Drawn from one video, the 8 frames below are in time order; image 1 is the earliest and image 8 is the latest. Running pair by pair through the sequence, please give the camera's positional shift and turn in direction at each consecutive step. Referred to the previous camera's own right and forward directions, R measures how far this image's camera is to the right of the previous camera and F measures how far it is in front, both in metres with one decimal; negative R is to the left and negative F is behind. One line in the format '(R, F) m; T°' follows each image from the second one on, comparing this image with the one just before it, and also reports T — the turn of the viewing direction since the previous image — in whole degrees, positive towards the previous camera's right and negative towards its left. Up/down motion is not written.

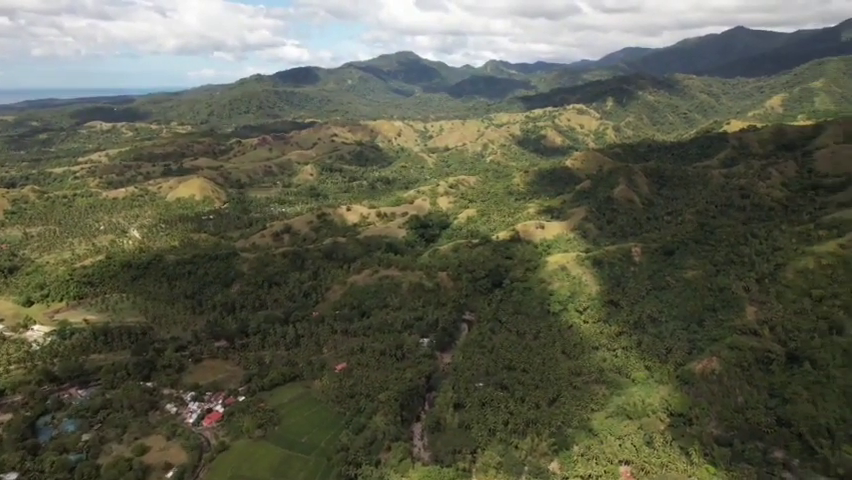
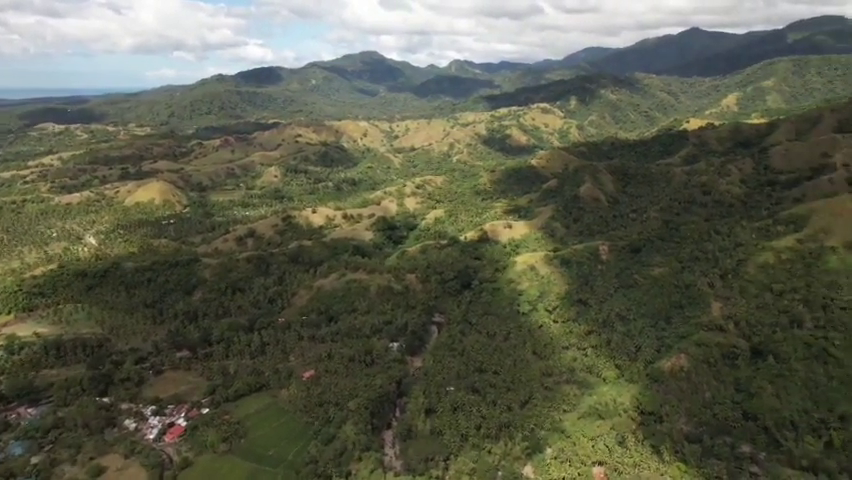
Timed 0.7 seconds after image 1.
(0.0, +1.2) m; +3°
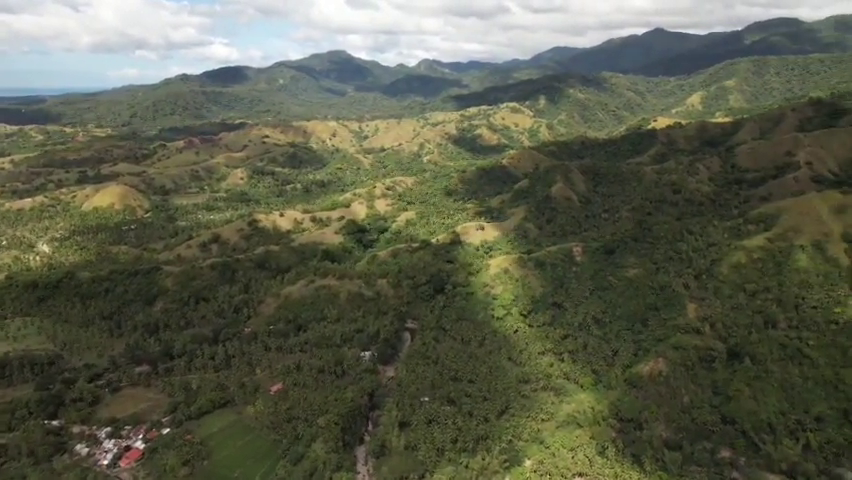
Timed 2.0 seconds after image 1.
(0.0, +2.5) m; +3°
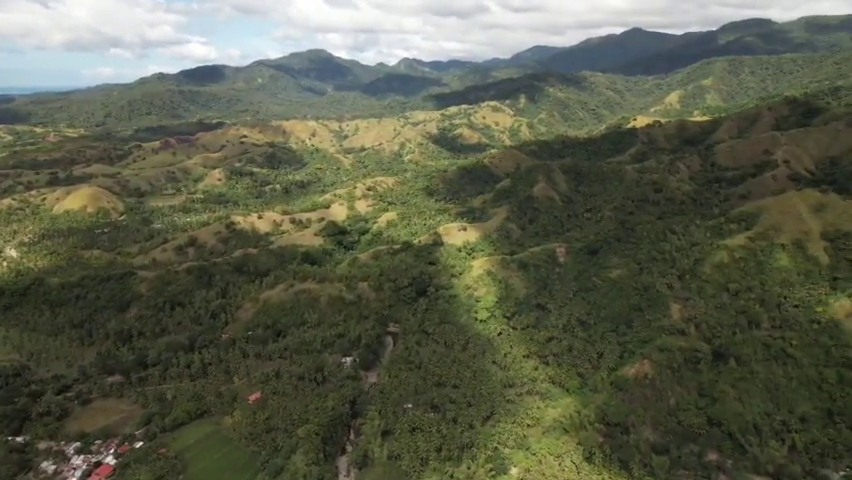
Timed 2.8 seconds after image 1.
(0.0, +1.5) m; +2°
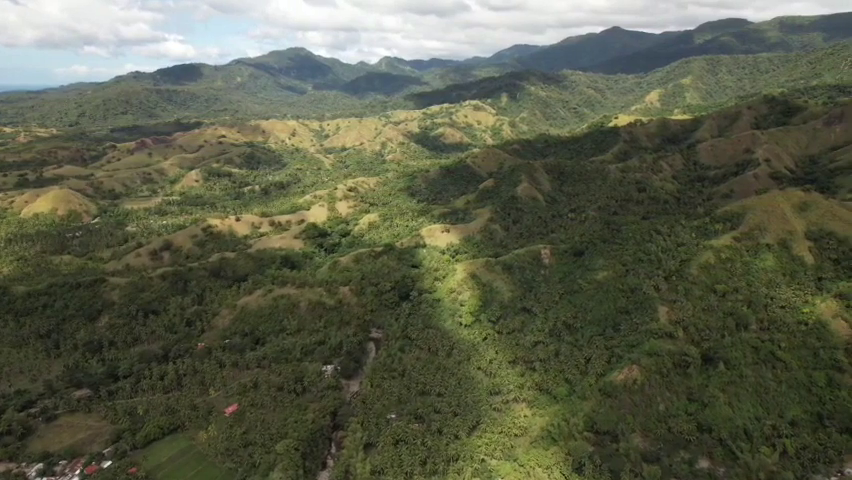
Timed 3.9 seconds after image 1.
(0.0, +2.2) m; +2°
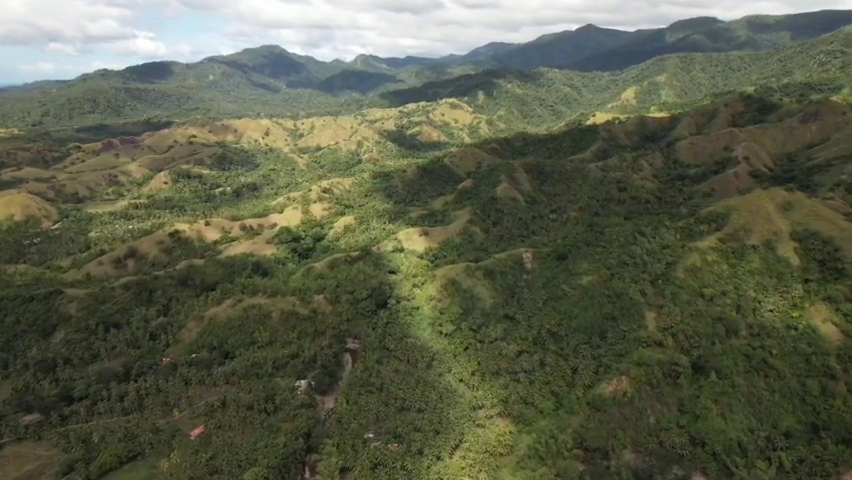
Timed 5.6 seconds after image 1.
(0.0, +3.7) m; +2°
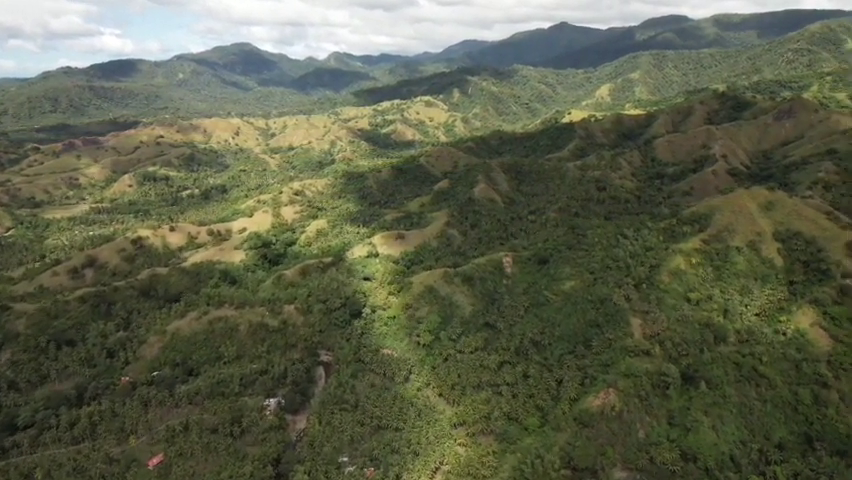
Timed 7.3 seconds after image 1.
(+0.1, +3.8) m; +2°
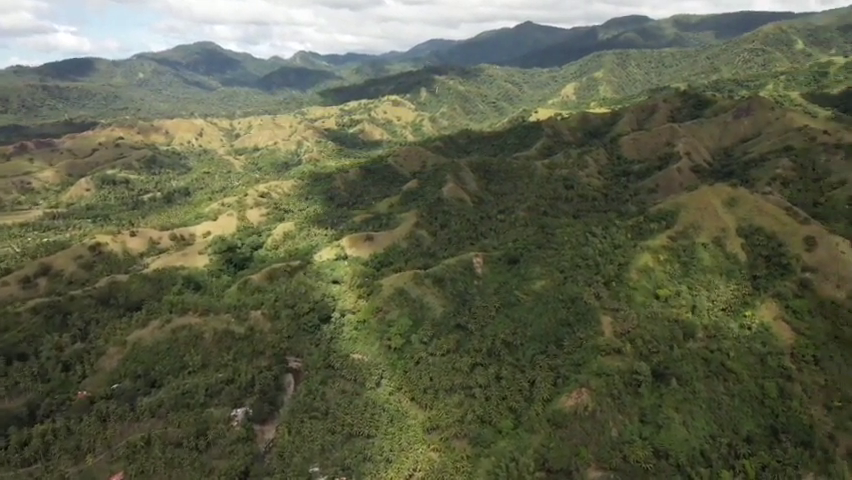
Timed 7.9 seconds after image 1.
(+0.1, +1.0) m; +3°
